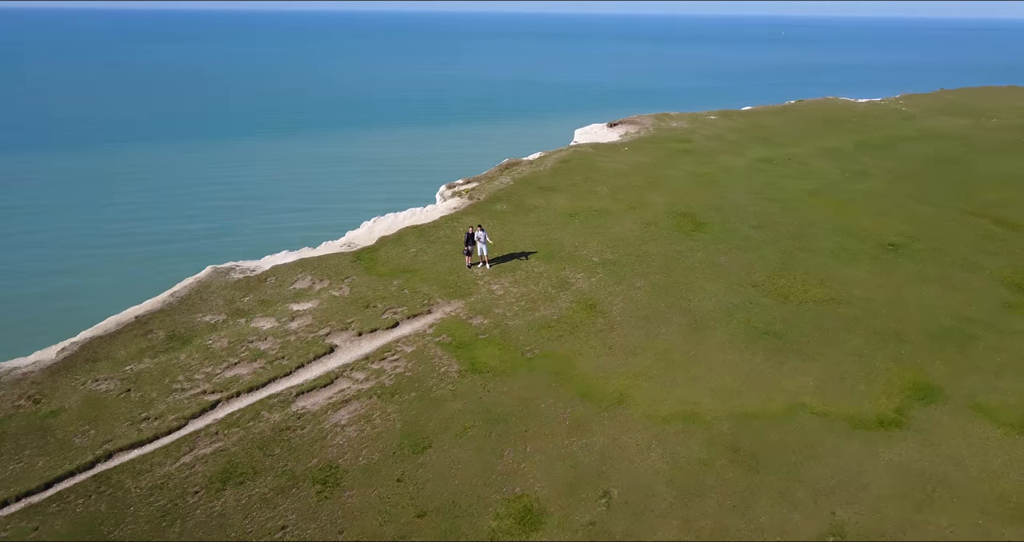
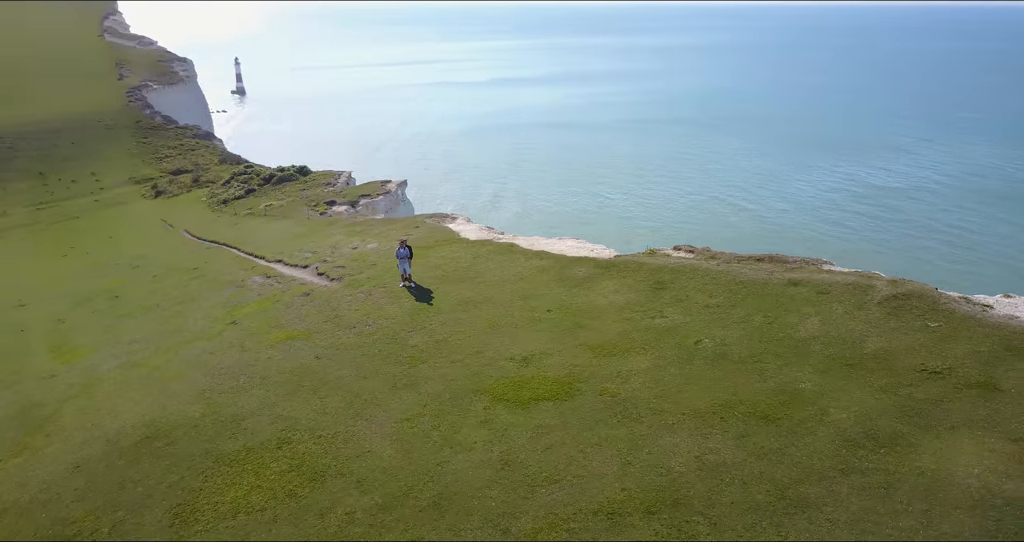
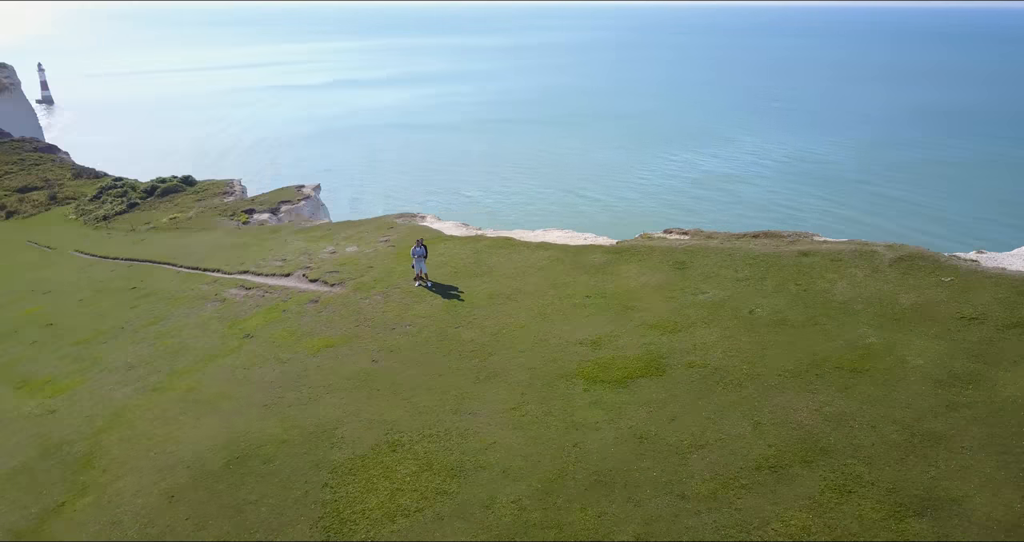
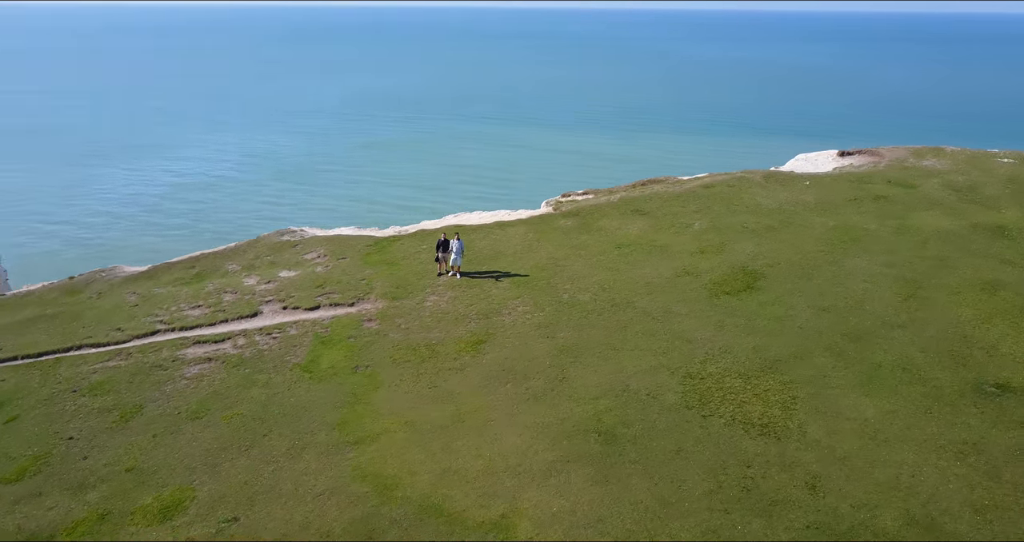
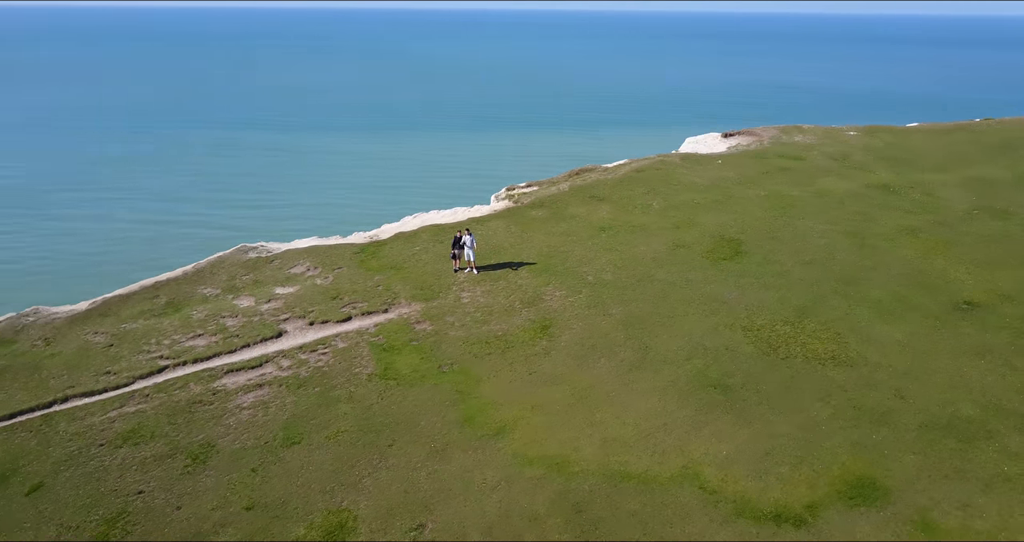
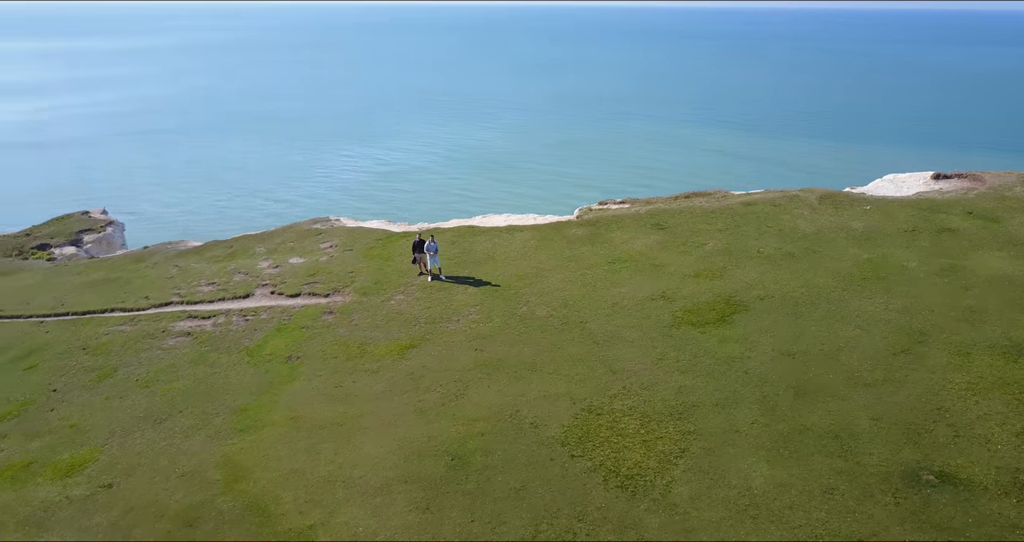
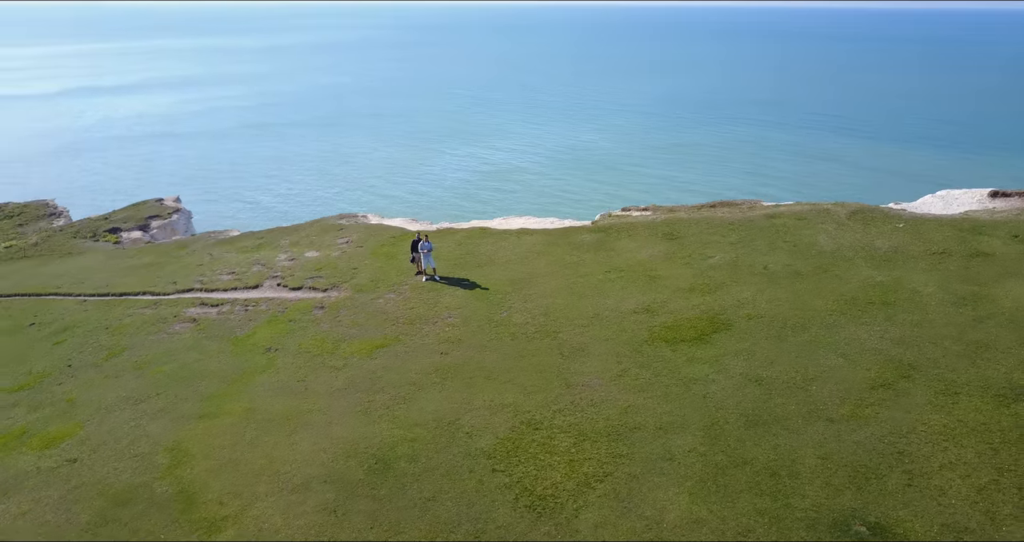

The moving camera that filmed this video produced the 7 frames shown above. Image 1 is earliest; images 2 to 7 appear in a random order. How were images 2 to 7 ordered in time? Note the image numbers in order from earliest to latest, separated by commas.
5, 4, 6, 7, 3, 2
